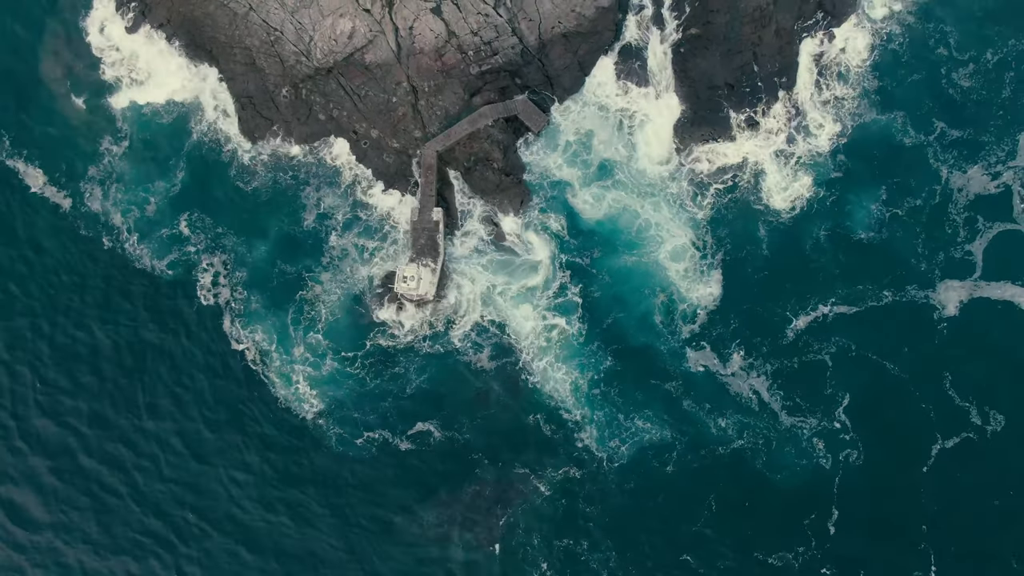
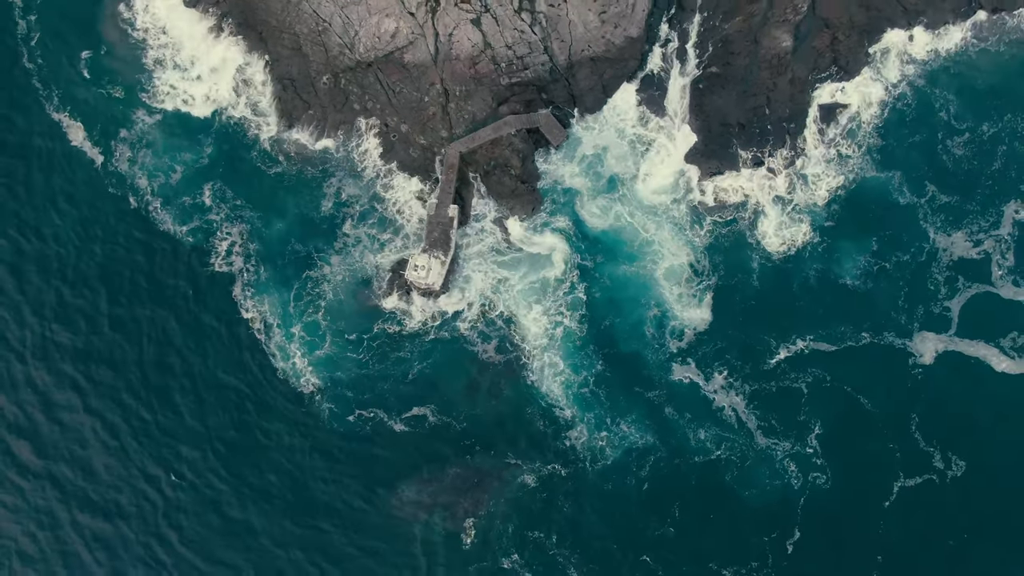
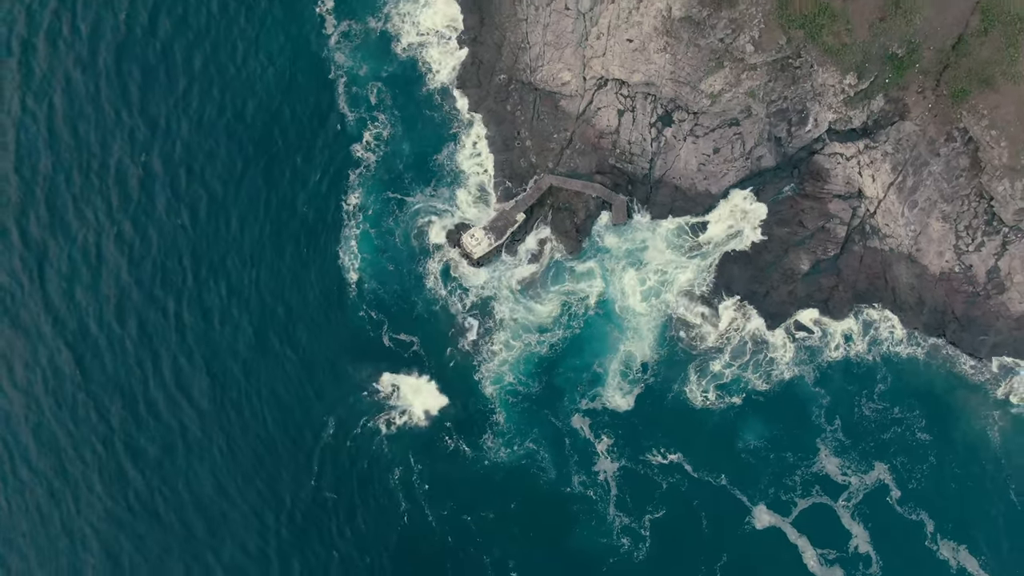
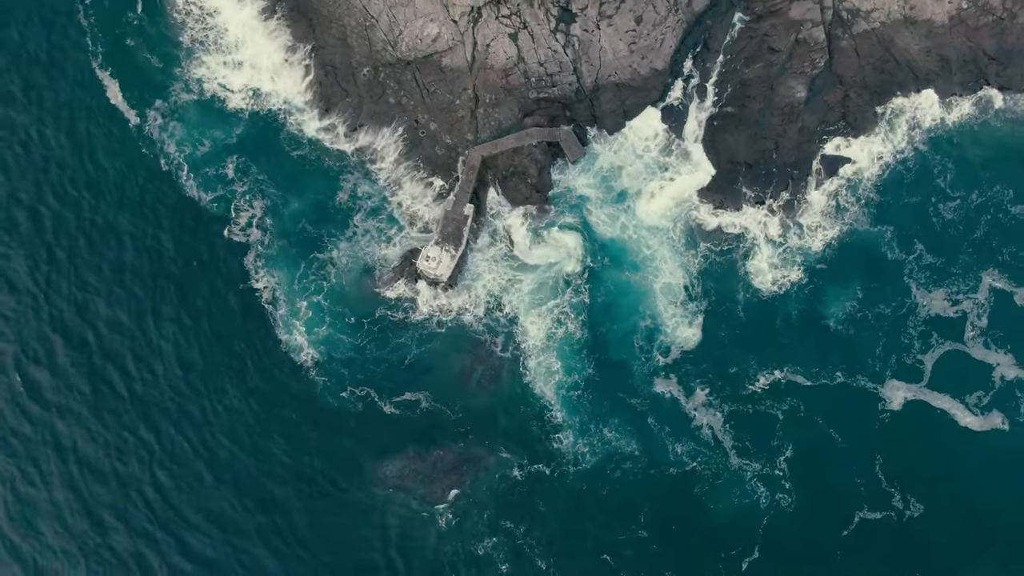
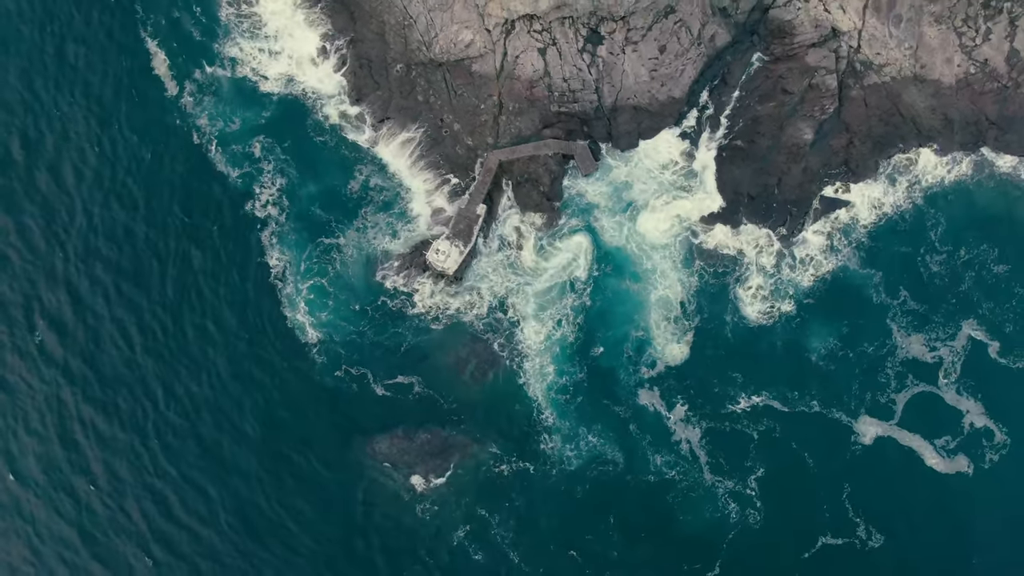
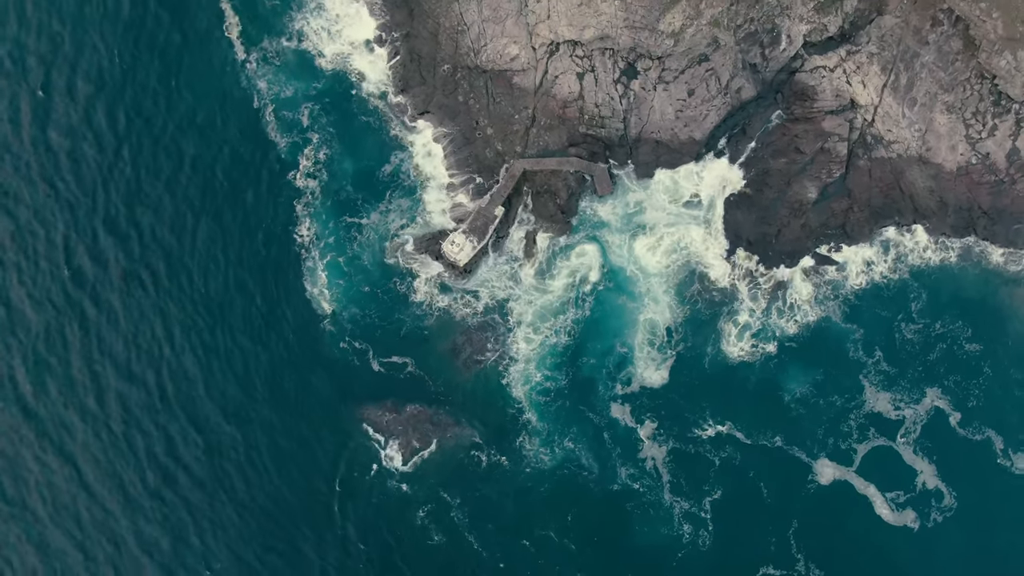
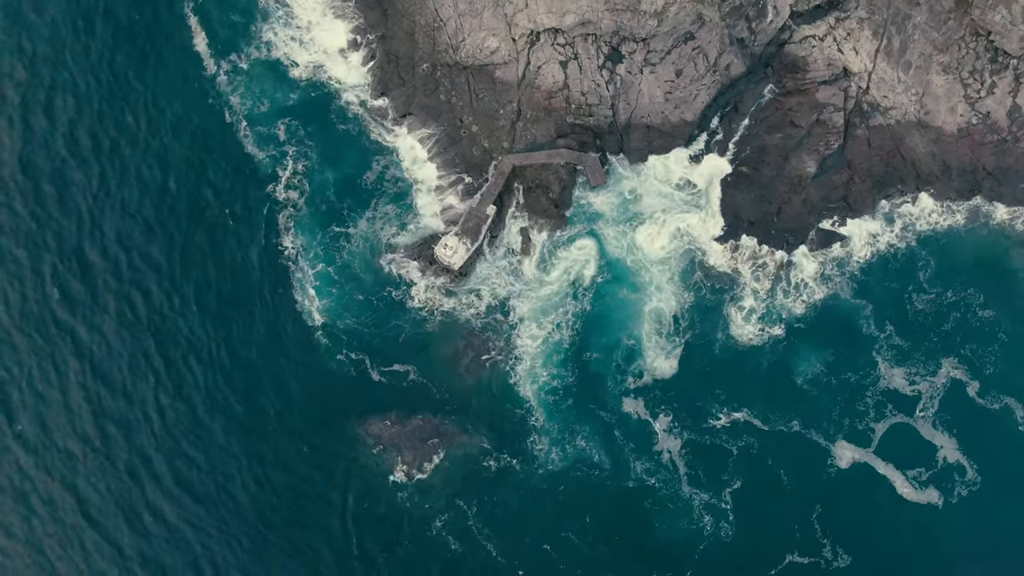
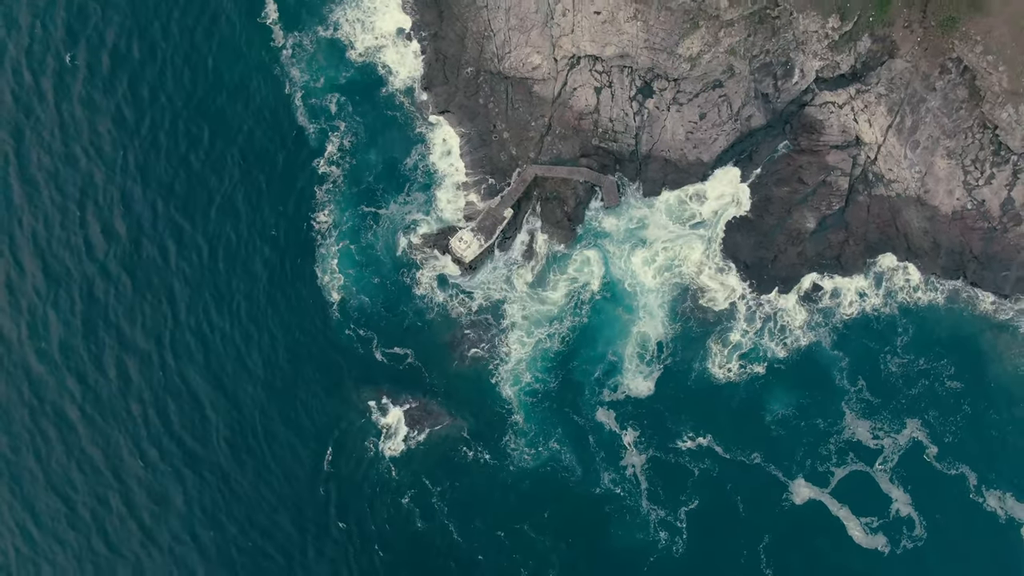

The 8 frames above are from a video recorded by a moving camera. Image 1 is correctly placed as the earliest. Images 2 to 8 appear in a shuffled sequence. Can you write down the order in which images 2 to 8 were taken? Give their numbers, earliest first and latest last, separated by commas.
2, 4, 5, 7, 6, 8, 3
